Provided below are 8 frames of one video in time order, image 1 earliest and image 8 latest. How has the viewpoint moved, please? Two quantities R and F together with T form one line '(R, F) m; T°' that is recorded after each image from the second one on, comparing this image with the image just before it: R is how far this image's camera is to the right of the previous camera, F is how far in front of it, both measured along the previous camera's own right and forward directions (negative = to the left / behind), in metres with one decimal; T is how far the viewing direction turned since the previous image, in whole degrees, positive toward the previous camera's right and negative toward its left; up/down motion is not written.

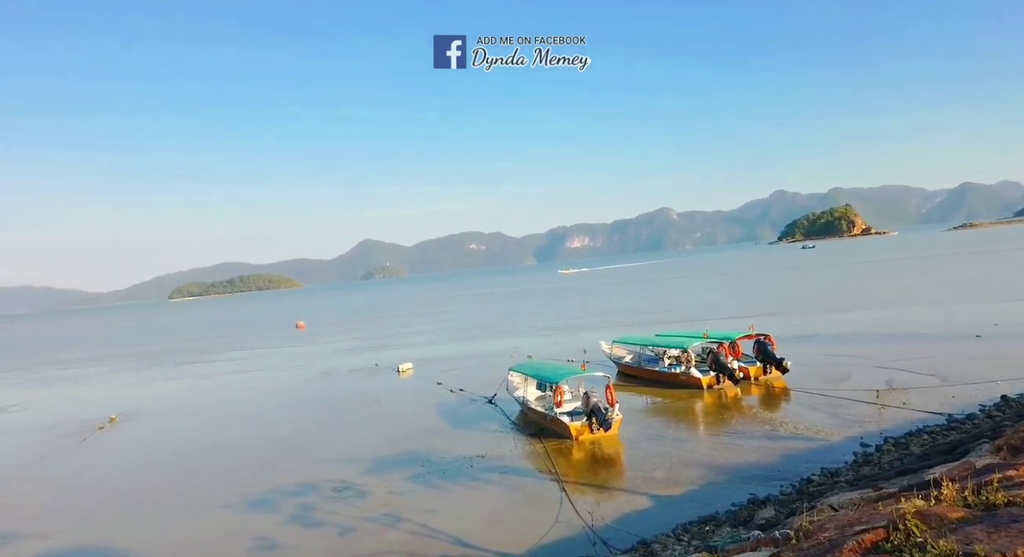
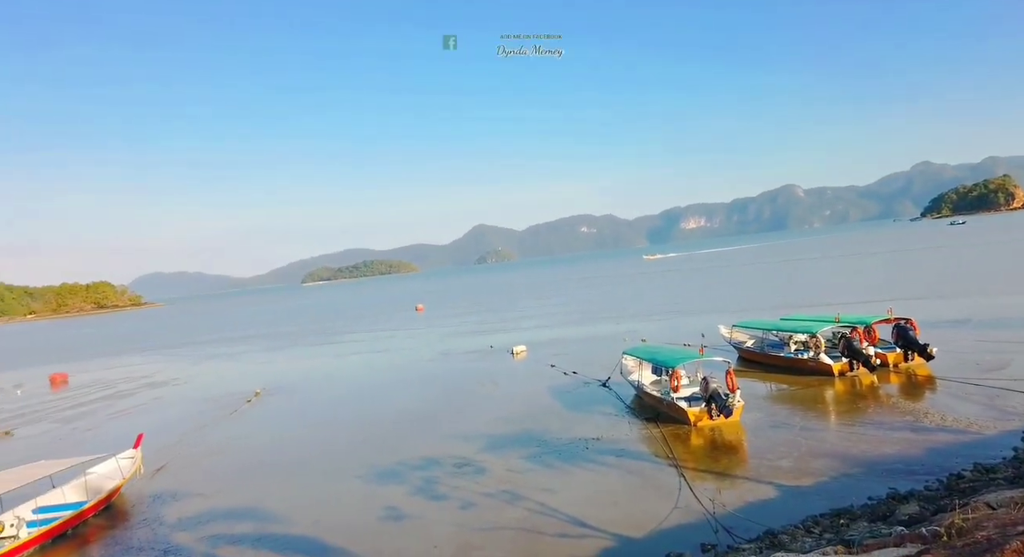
(-1.0, -0.2) m; -9°
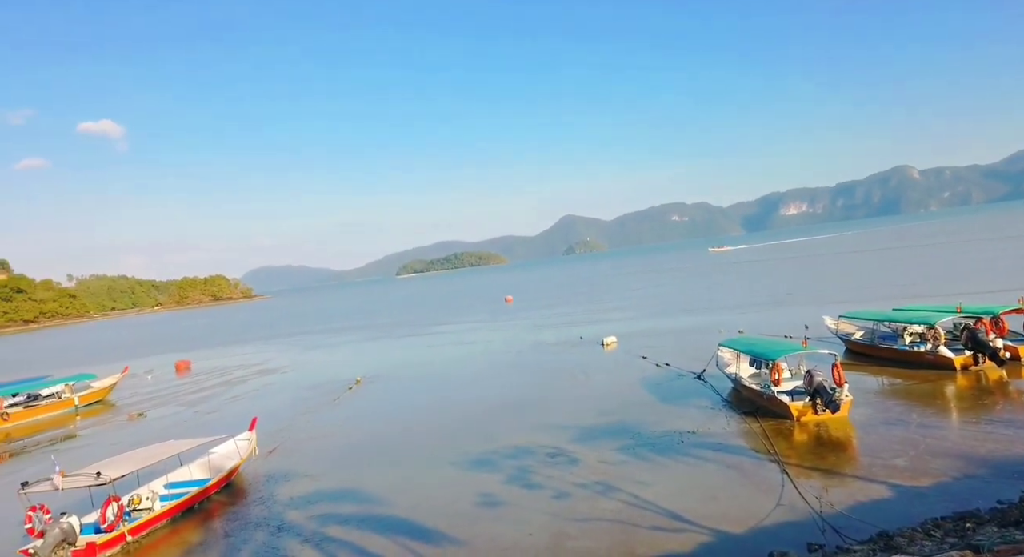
(-0.8, -0.1) m; -7°
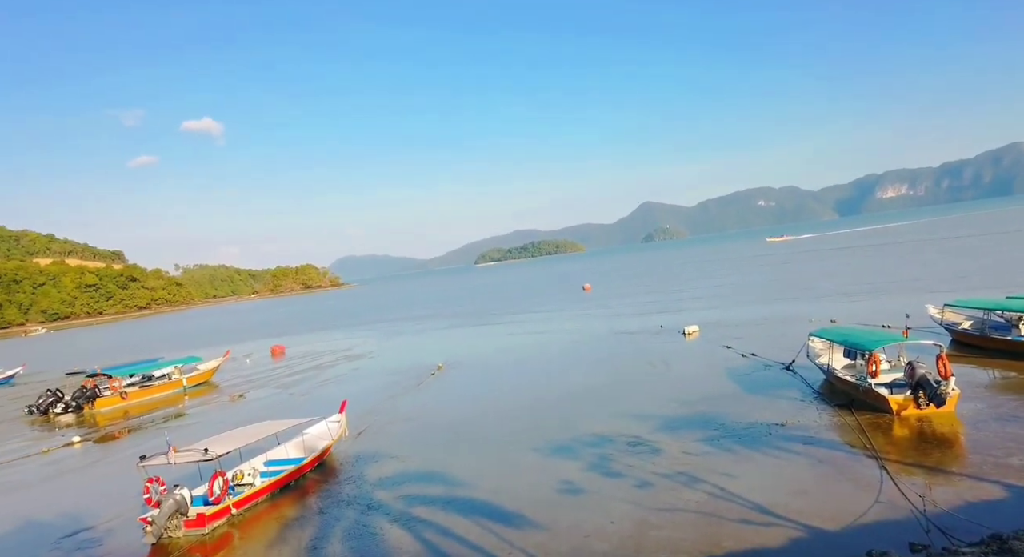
(-0.7, -0.1) m; -6°
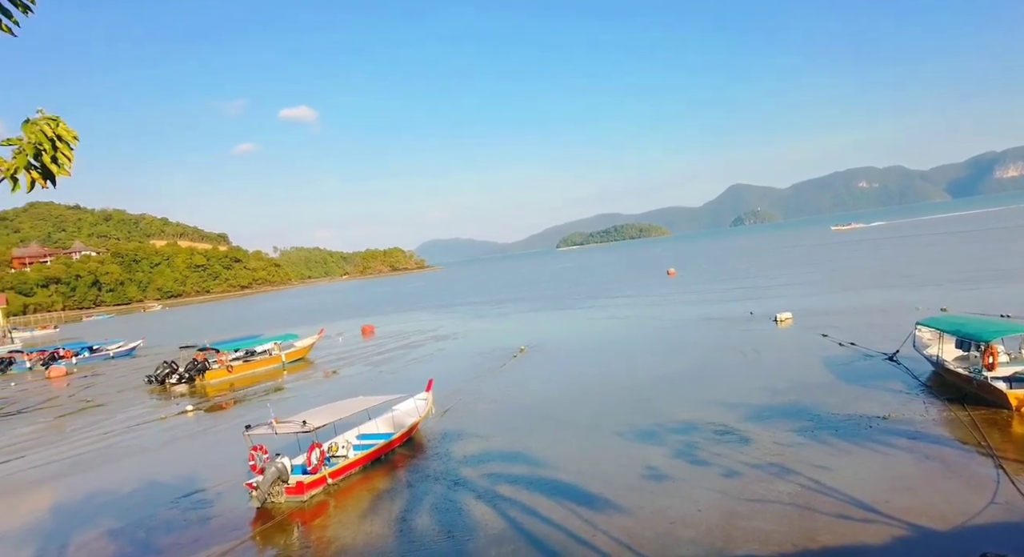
(-0.8, -0.1) m; -6°
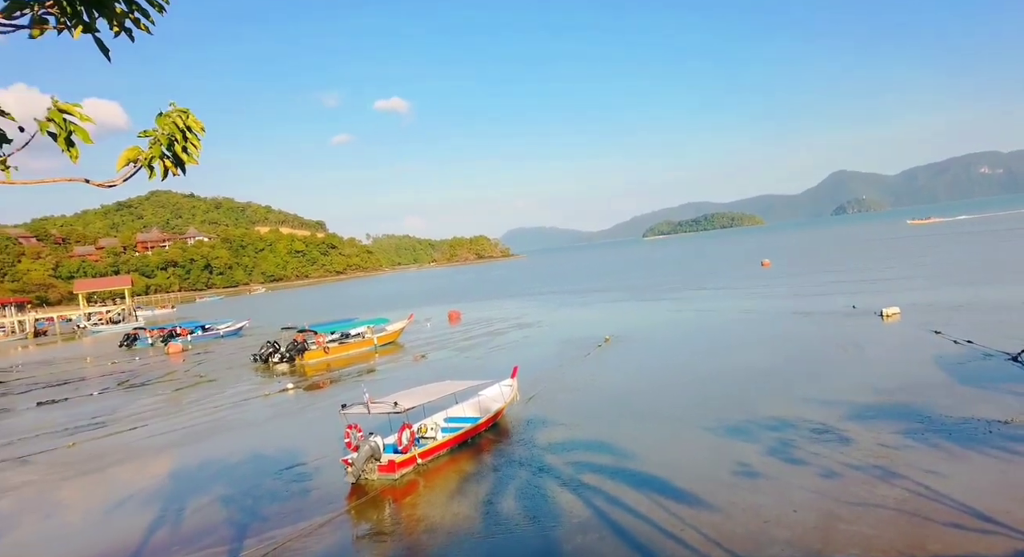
(-0.8, -0.1) m; -7°
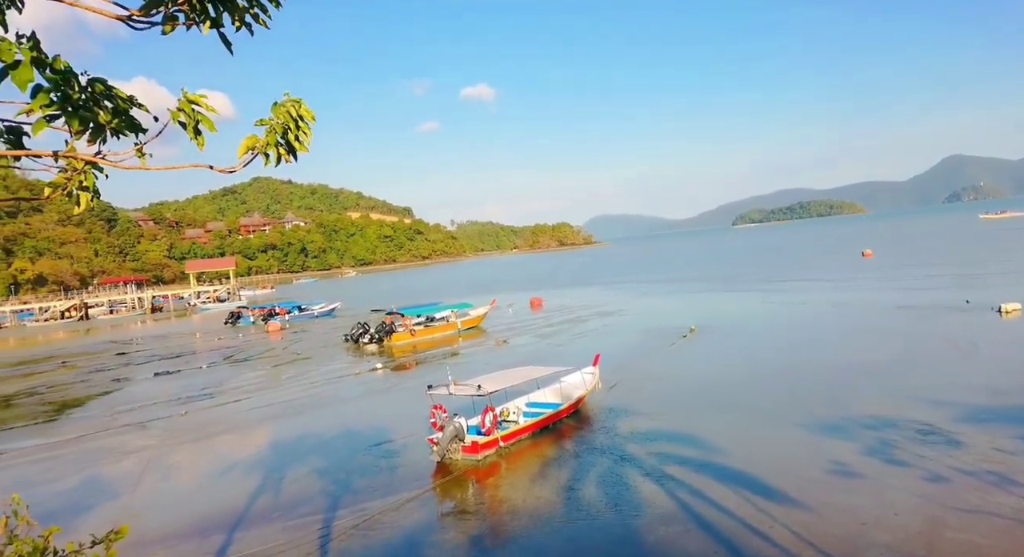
(-0.8, -0.1) m; -6°
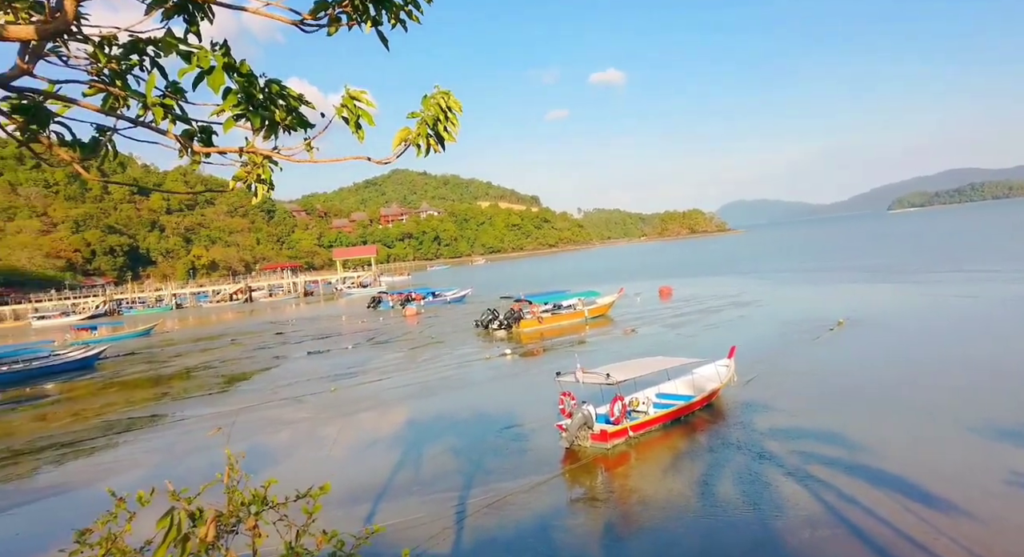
(-1.0, -0.1) m; -10°
